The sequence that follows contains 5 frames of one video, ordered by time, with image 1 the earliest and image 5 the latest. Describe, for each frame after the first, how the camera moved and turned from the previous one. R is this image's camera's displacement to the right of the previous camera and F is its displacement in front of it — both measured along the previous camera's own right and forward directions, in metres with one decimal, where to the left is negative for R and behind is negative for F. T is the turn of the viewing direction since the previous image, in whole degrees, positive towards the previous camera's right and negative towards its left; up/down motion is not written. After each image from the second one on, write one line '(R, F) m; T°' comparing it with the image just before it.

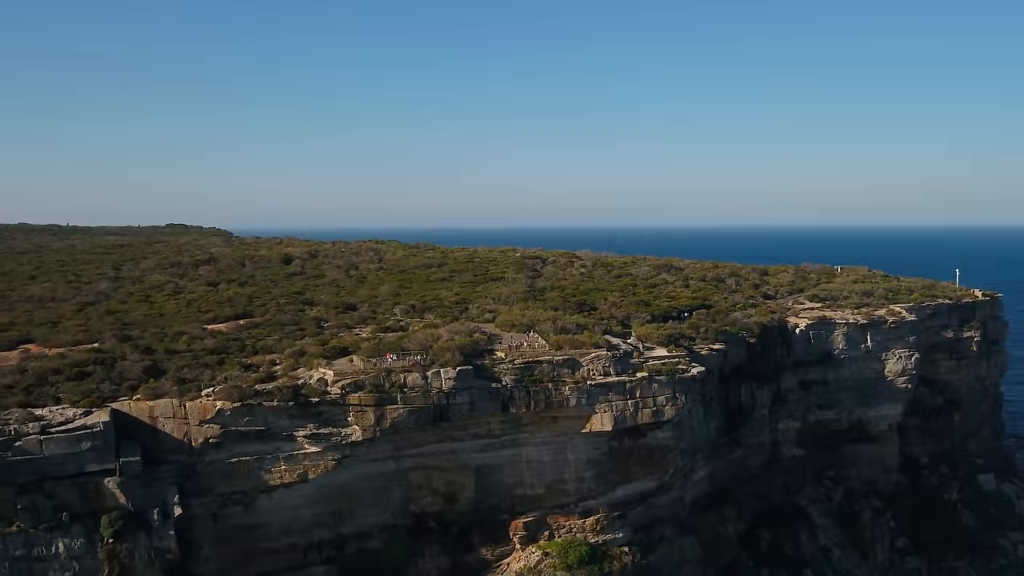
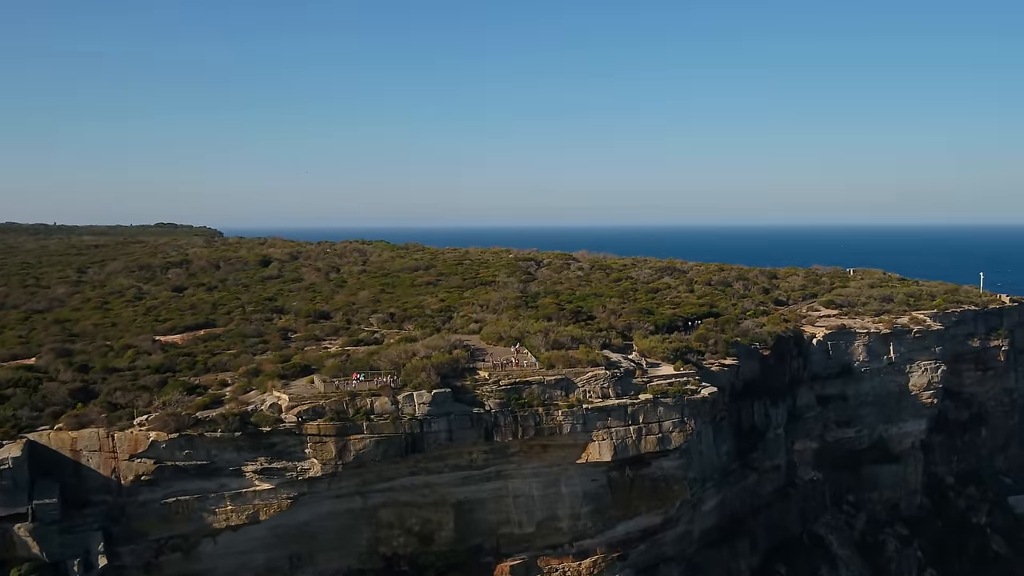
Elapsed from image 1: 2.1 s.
(+0.4, +3.0) m; 0°
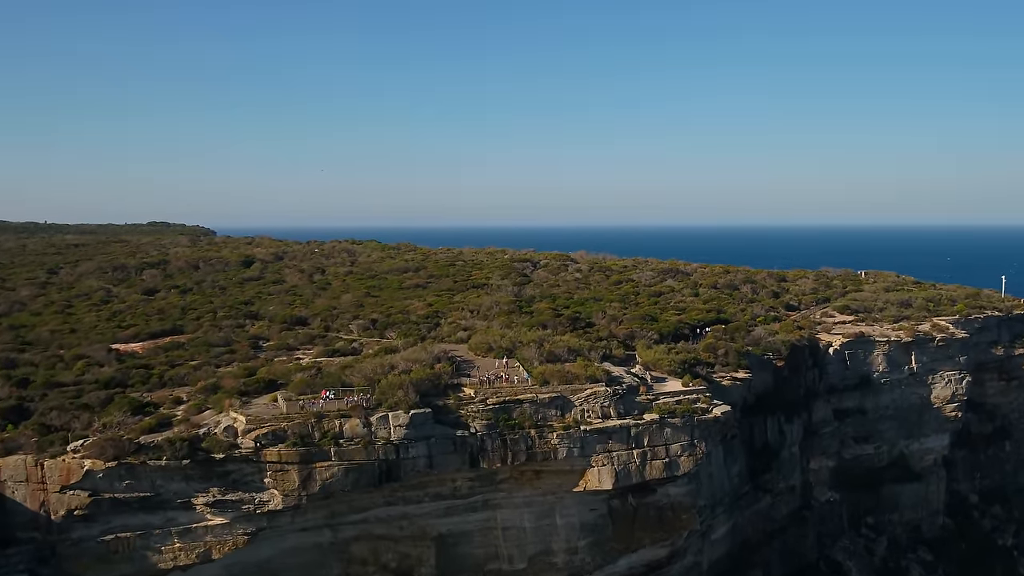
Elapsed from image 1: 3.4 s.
(+0.2, +2.3) m; 0°
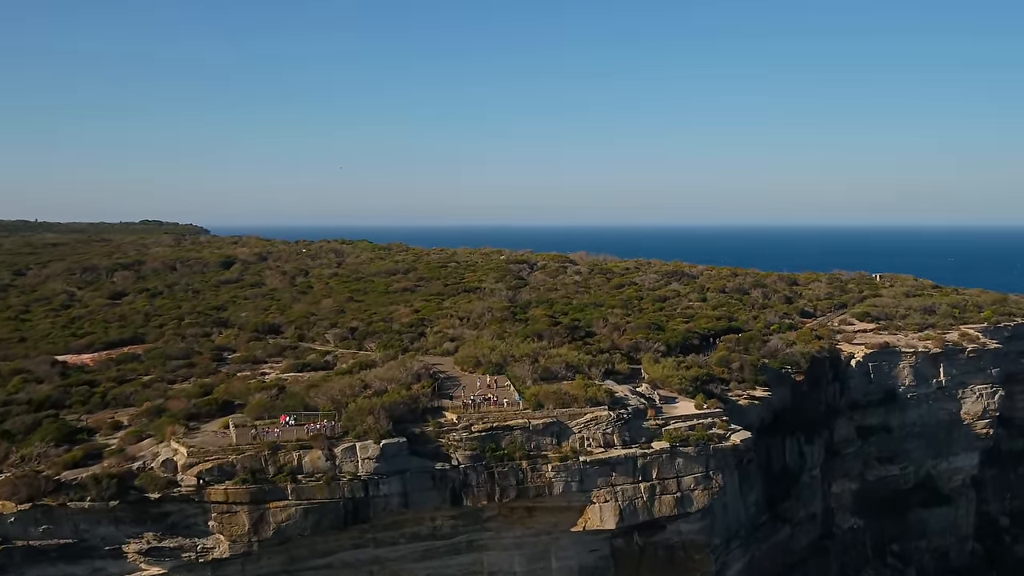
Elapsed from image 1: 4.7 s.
(+0.2, +2.4) m; 0°
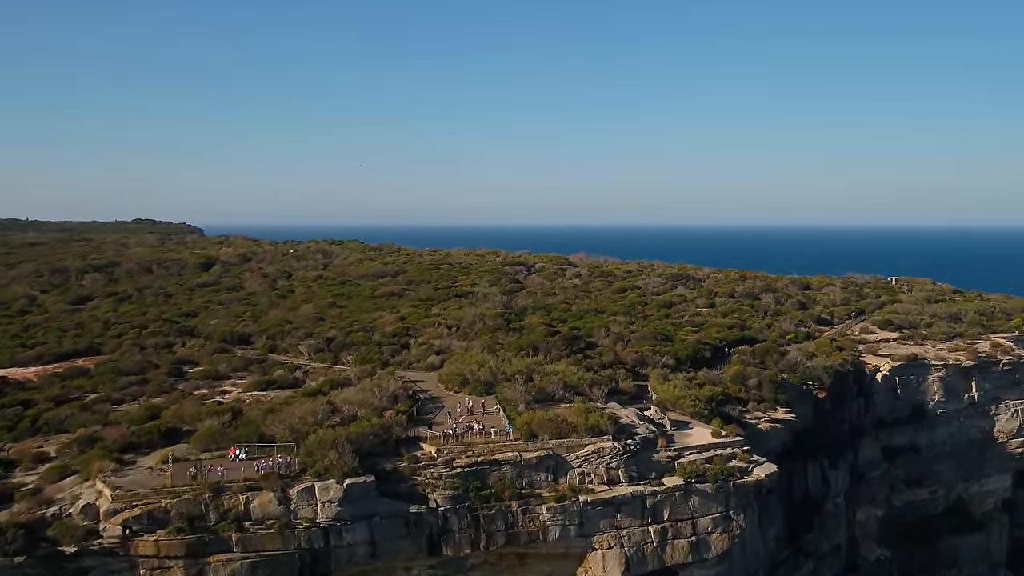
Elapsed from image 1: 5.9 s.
(+0.2, +2.3) m; 0°
